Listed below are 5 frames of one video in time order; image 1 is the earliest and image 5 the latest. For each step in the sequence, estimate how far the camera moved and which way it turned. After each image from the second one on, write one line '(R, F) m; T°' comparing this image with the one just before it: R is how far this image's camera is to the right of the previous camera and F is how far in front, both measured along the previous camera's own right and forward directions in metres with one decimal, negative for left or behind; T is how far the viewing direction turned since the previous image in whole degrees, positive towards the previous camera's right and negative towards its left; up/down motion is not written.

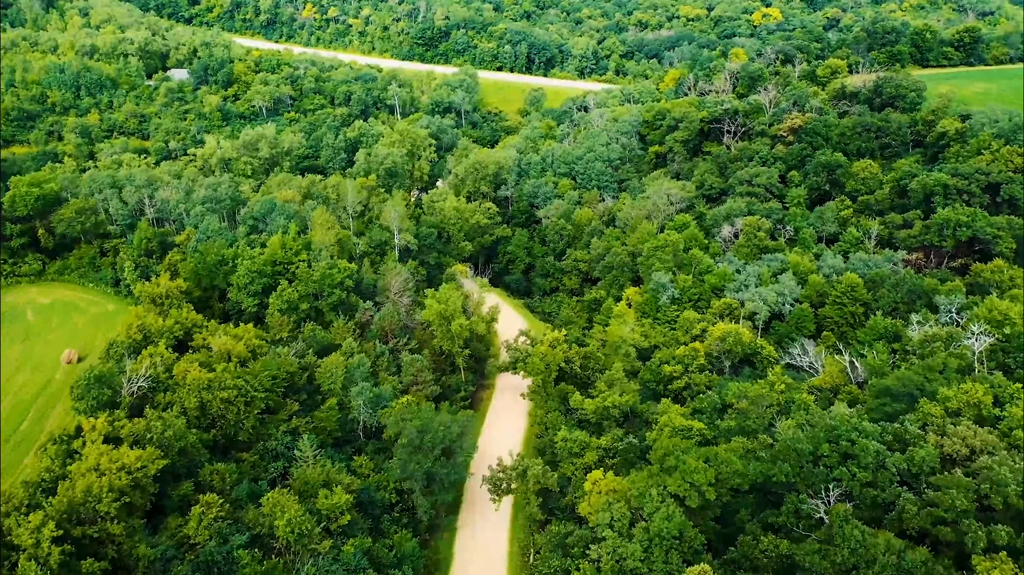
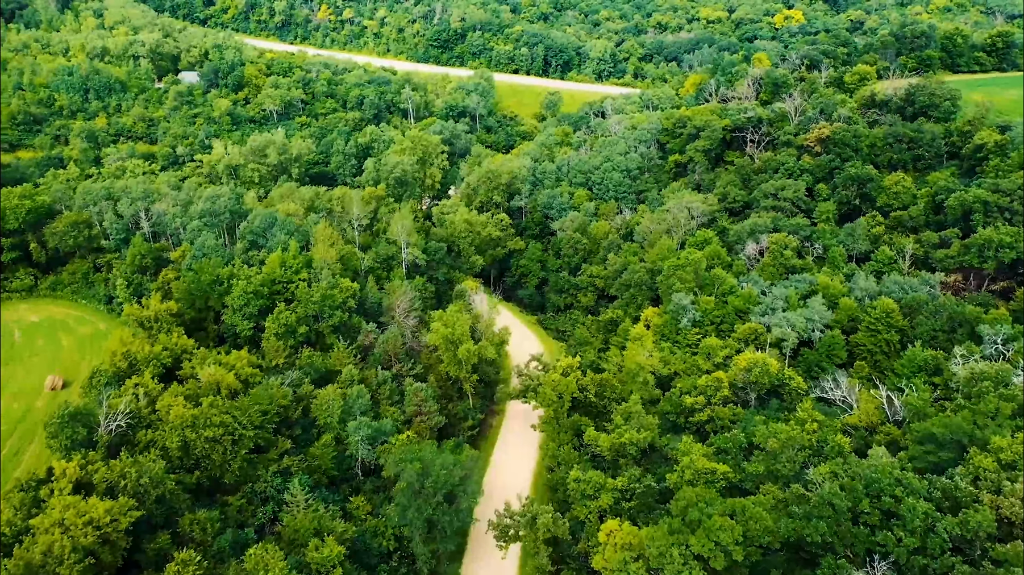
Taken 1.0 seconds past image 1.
(+0.2, +3.1) m; -1°
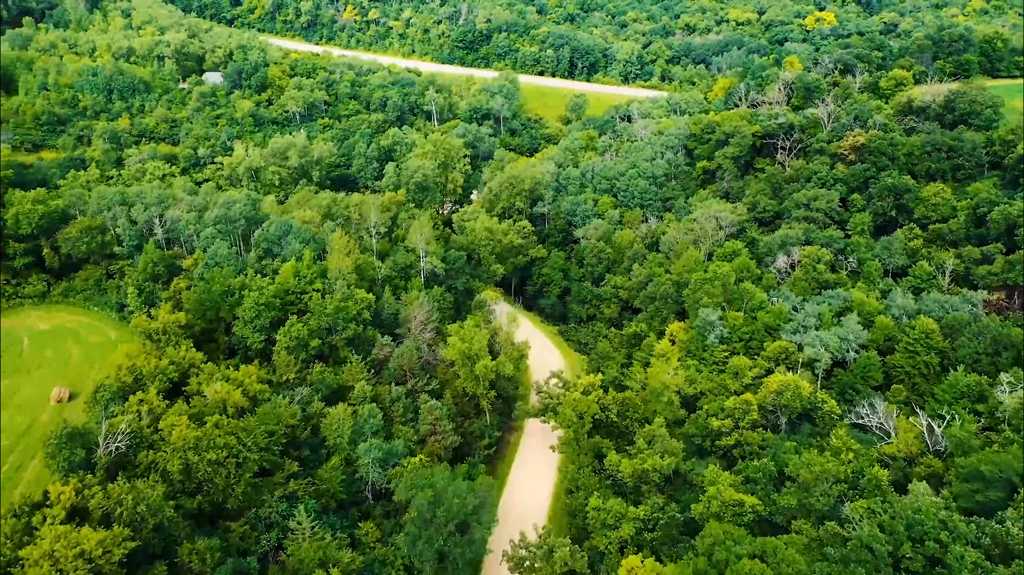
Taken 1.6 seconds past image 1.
(+0.2, +1.9) m; -2°
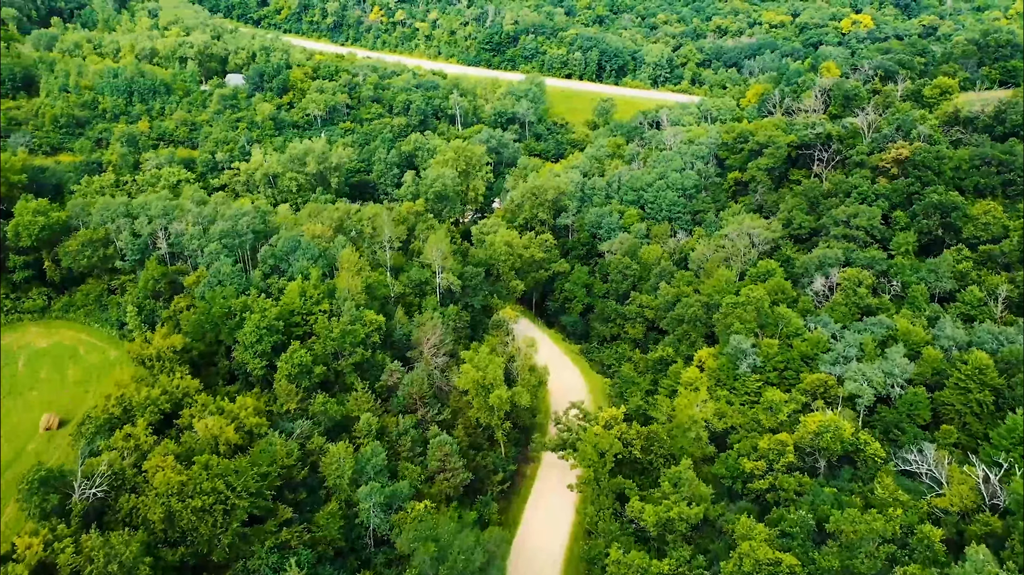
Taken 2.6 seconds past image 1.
(+0.4, +3.1) m; -2°
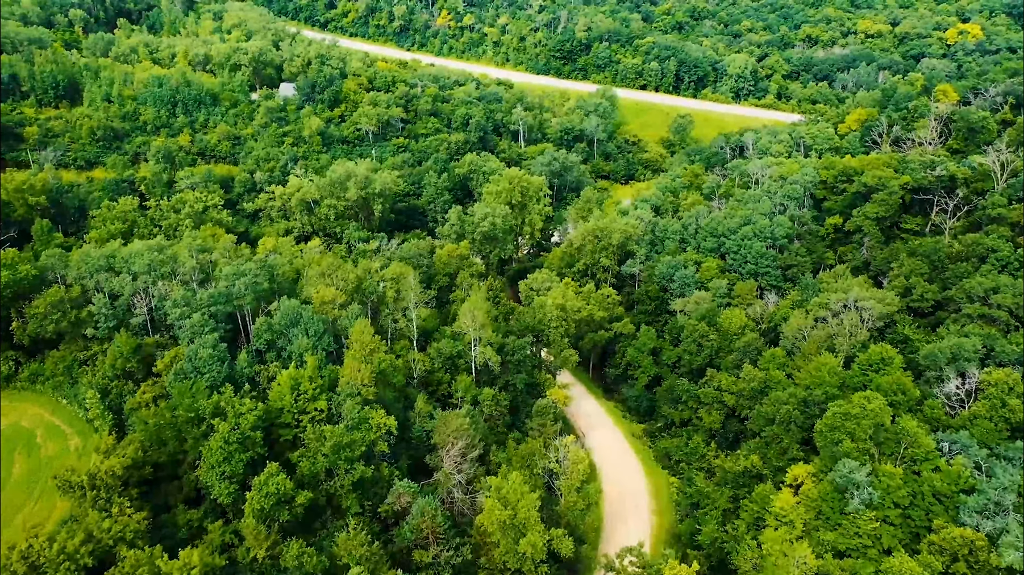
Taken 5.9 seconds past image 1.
(+0.7, +10.3) m; -5°
